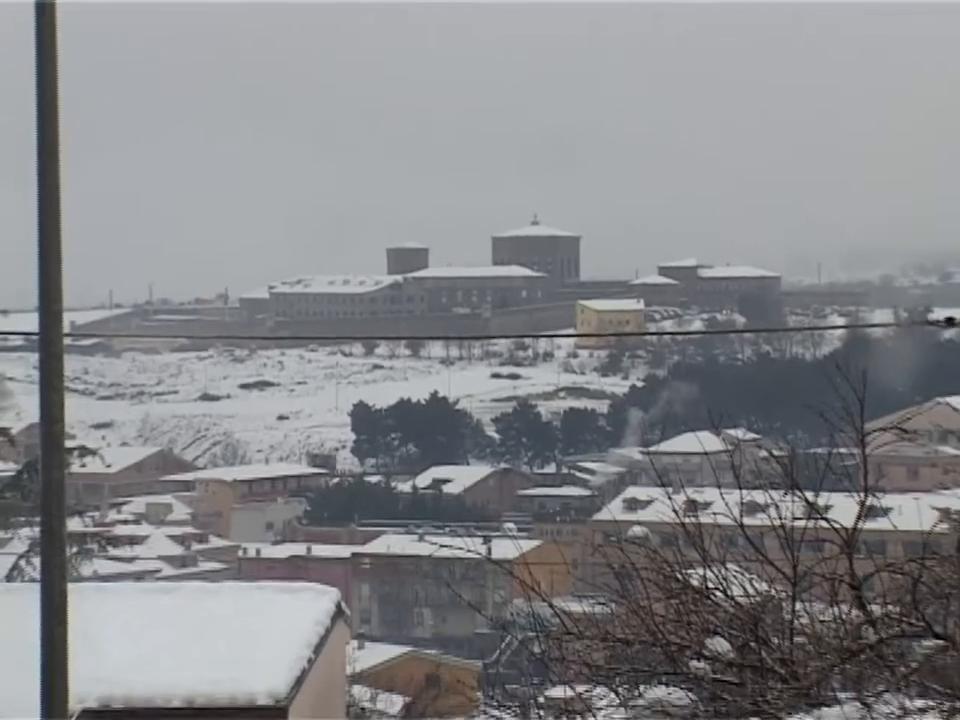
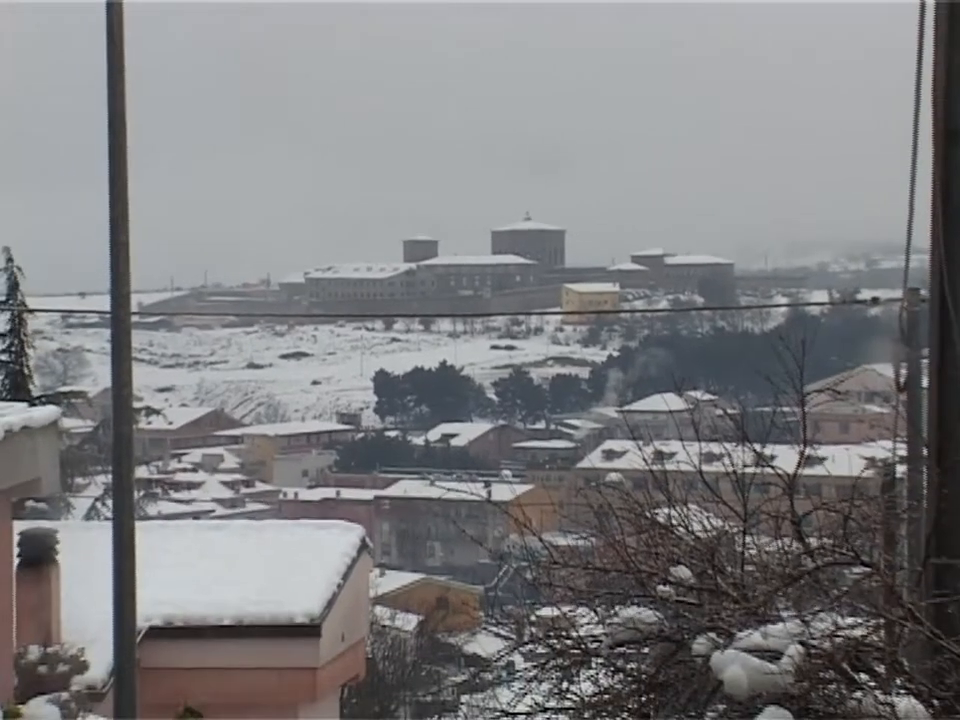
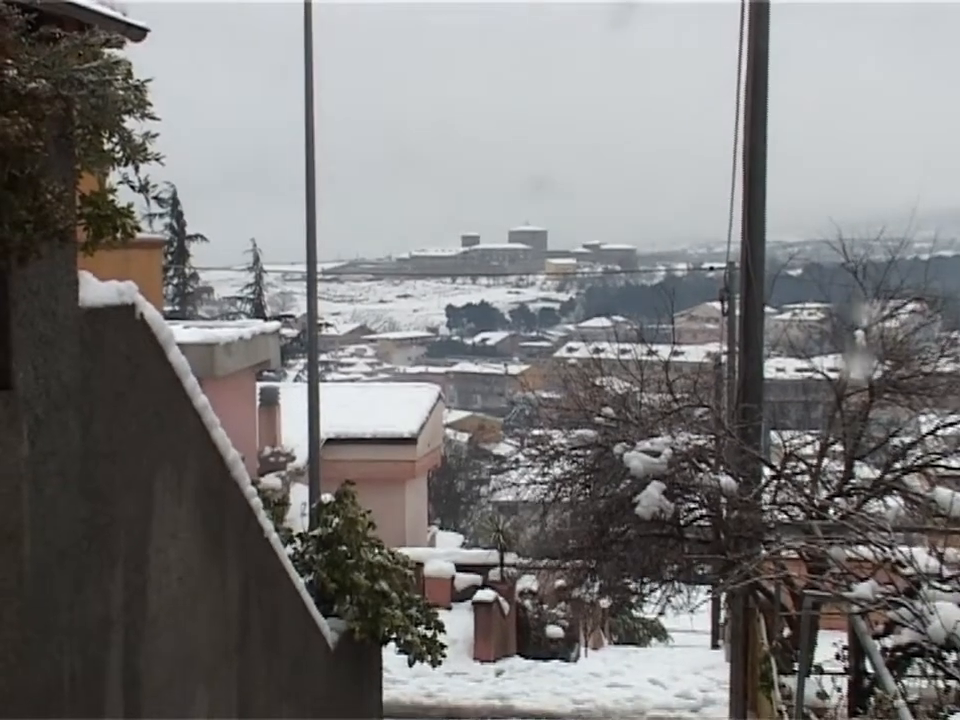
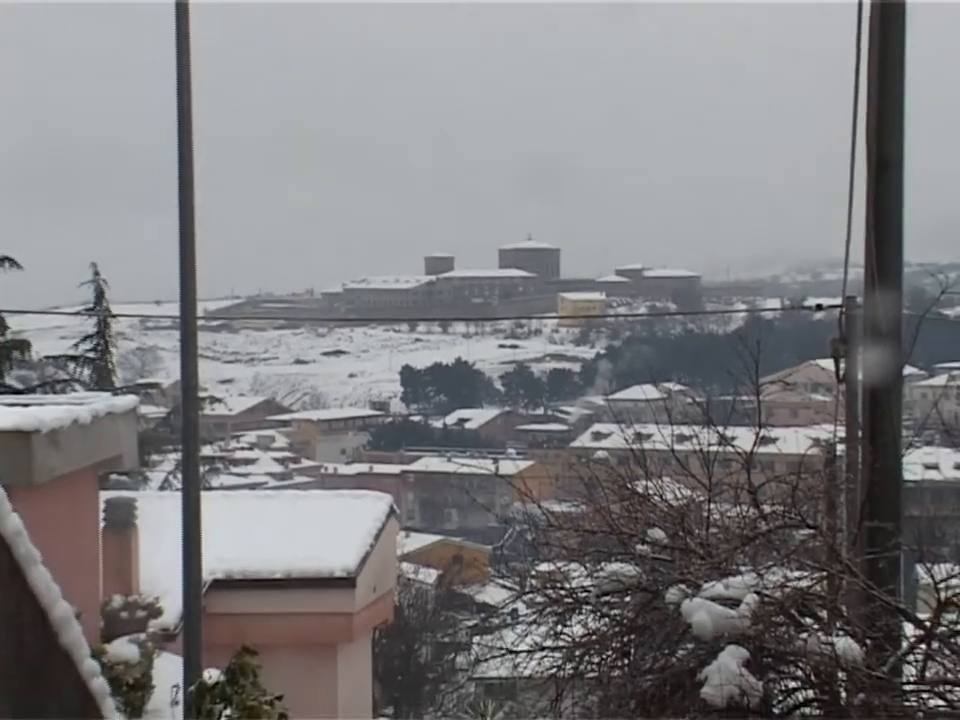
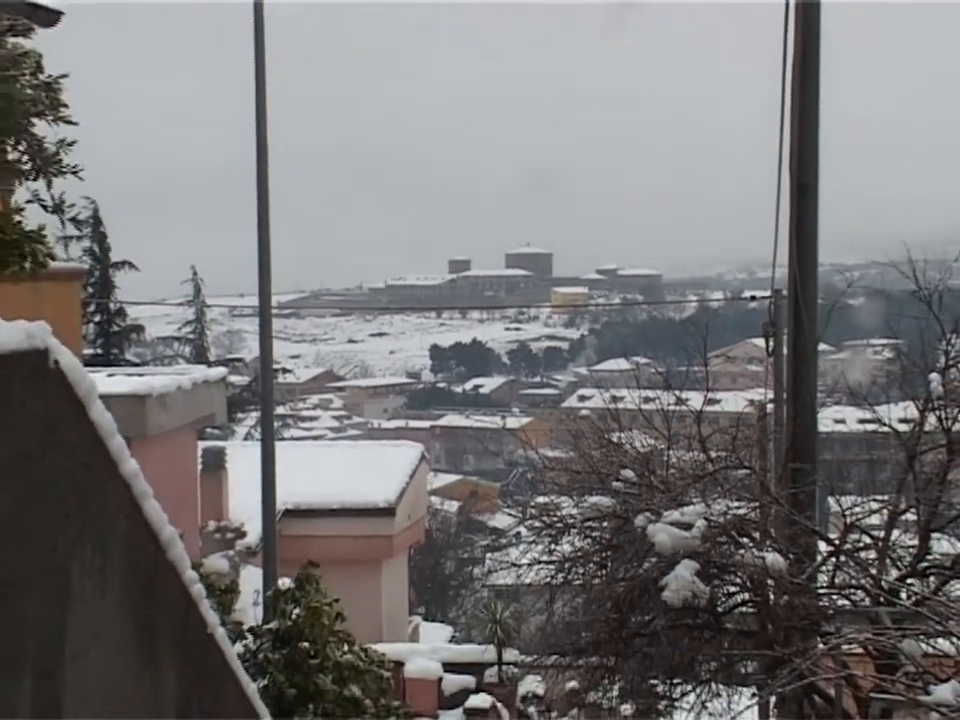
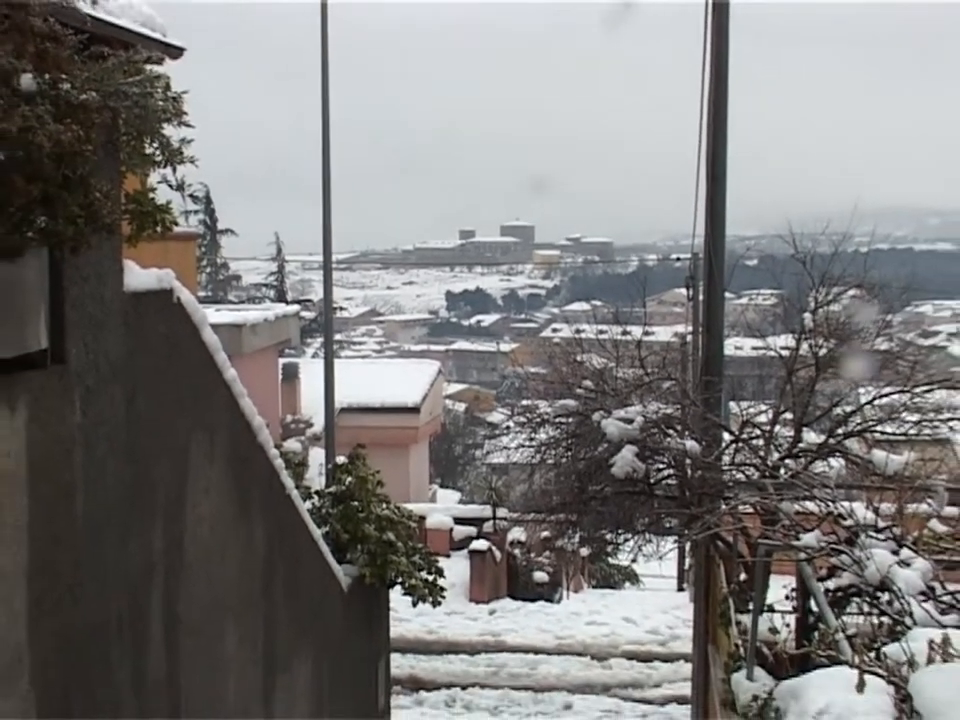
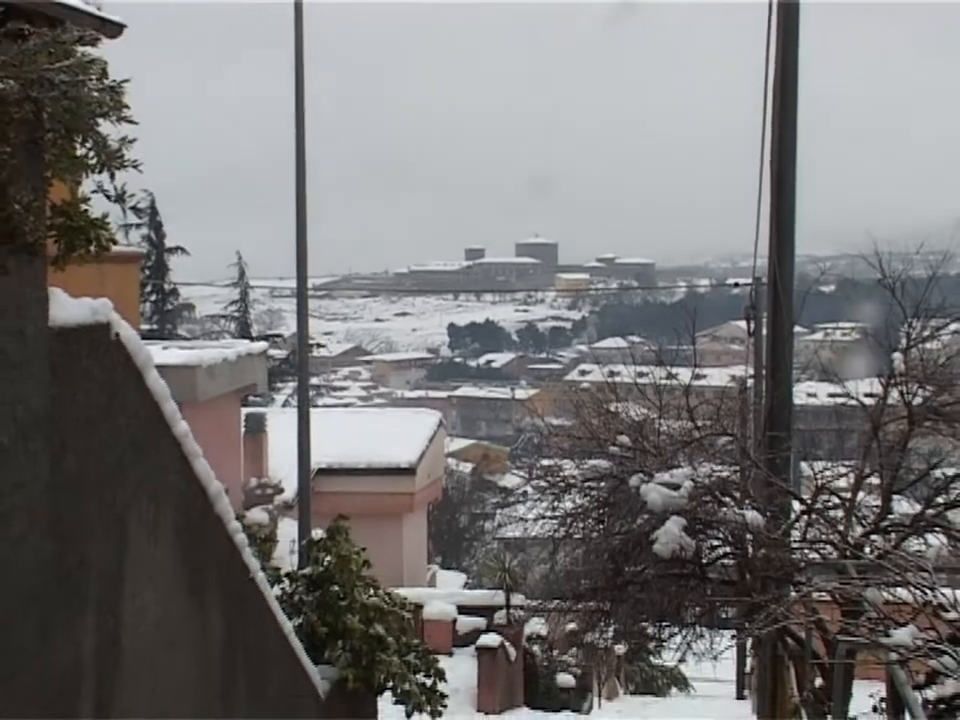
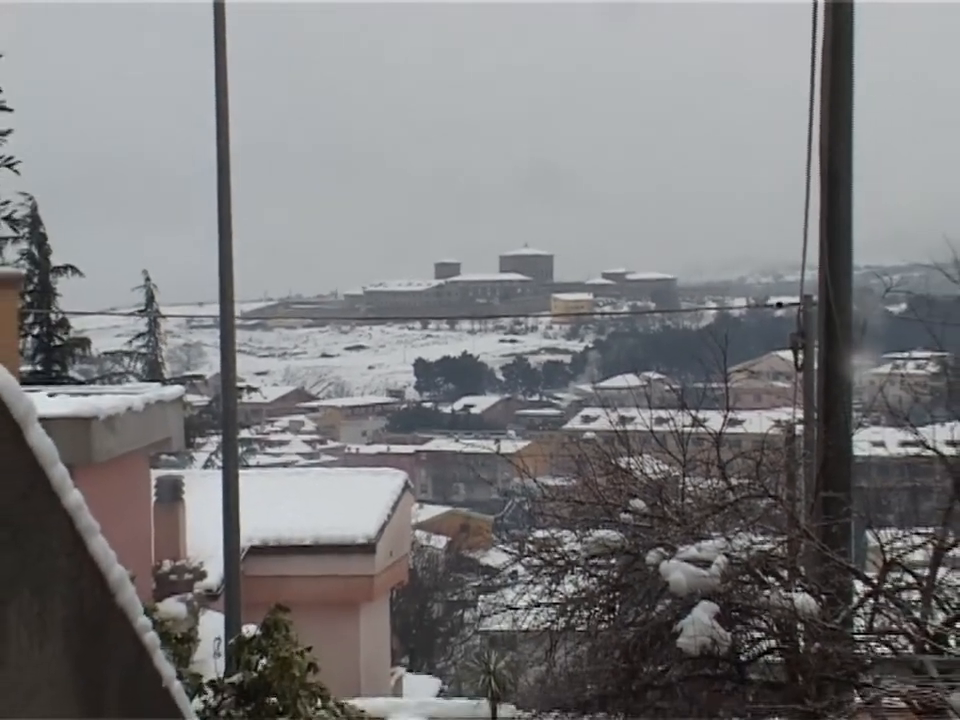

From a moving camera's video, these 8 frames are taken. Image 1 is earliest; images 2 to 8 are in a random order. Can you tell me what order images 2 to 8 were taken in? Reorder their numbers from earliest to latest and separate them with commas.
2, 4, 8, 5, 7, 3, 6
